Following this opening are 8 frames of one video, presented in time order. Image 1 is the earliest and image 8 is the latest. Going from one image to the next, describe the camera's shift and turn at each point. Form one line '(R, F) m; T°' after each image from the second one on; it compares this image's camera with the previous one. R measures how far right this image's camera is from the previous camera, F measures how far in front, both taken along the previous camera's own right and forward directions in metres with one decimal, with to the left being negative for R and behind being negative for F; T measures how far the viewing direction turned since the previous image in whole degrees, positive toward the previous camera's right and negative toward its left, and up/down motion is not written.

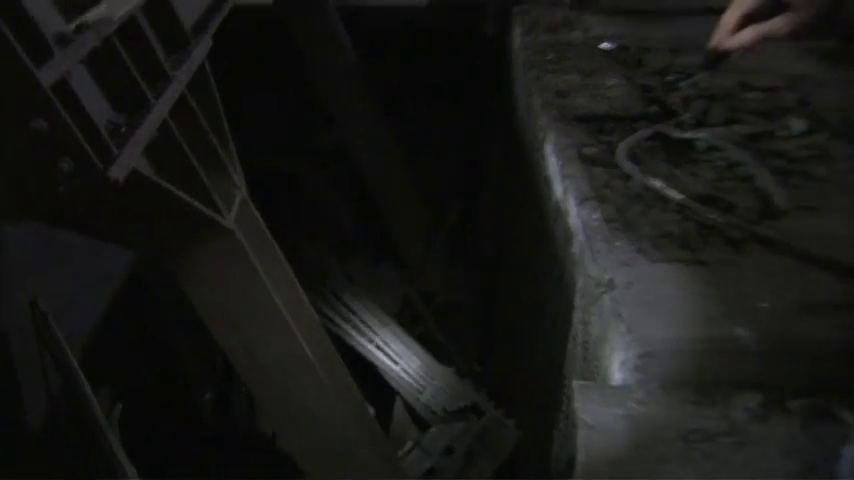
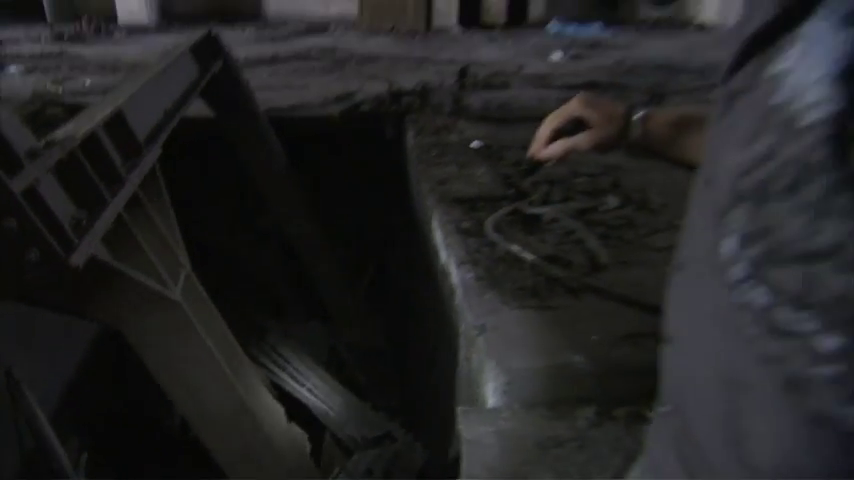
(+0.3, -0.6) m; +3°
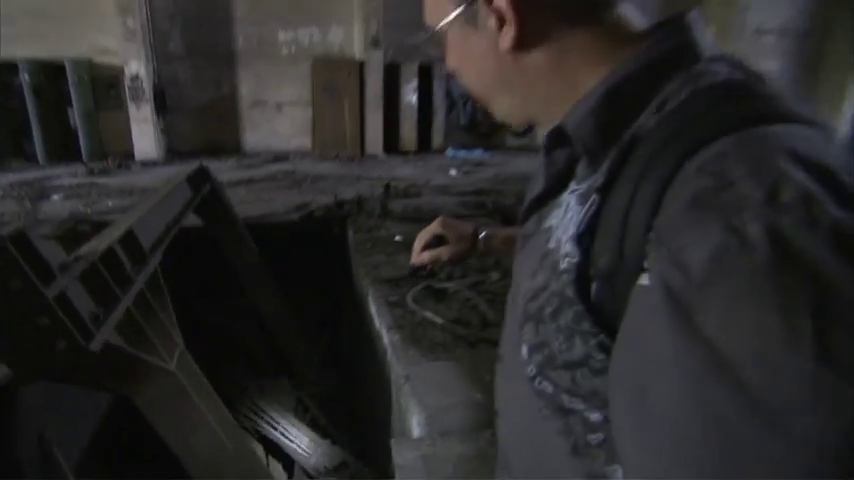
(+0.5, -1.0) m; 0°
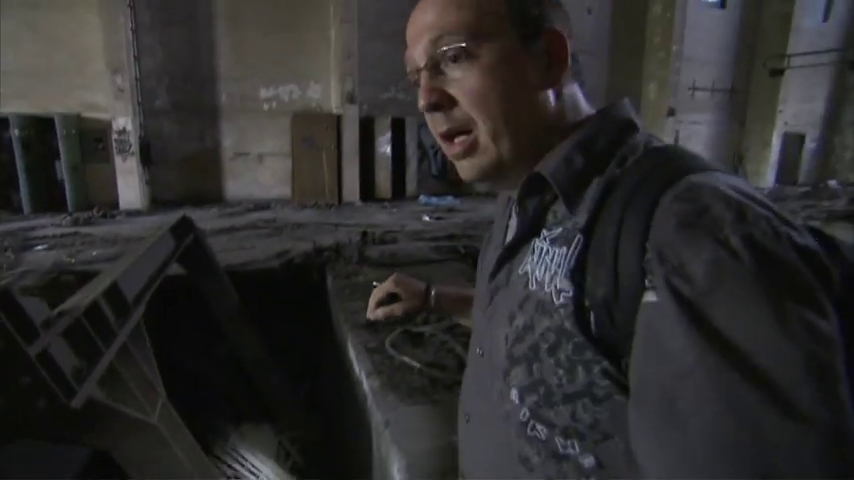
(0.0, -0.2) m; +2°
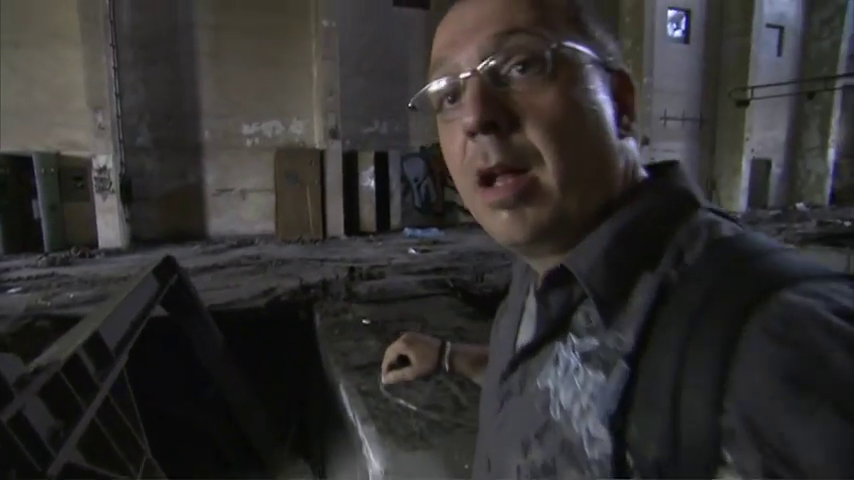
(-0.1, 0.0) m; +2°
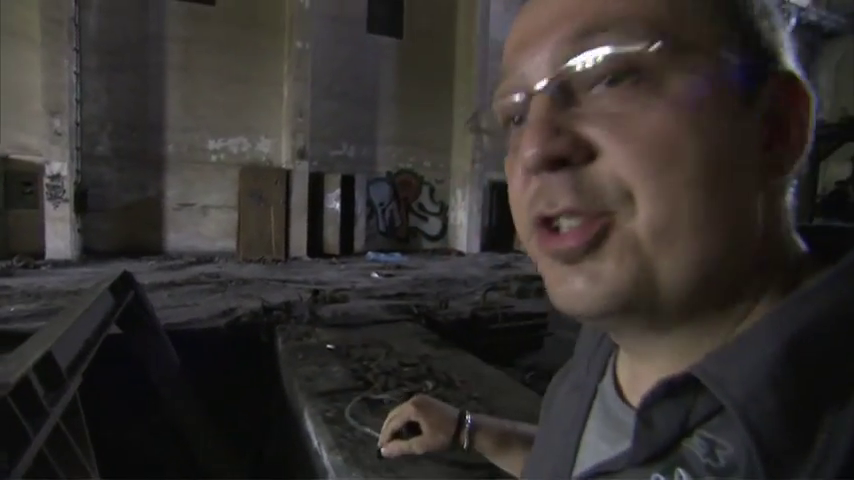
(-0.1, 0.0) m; +5°
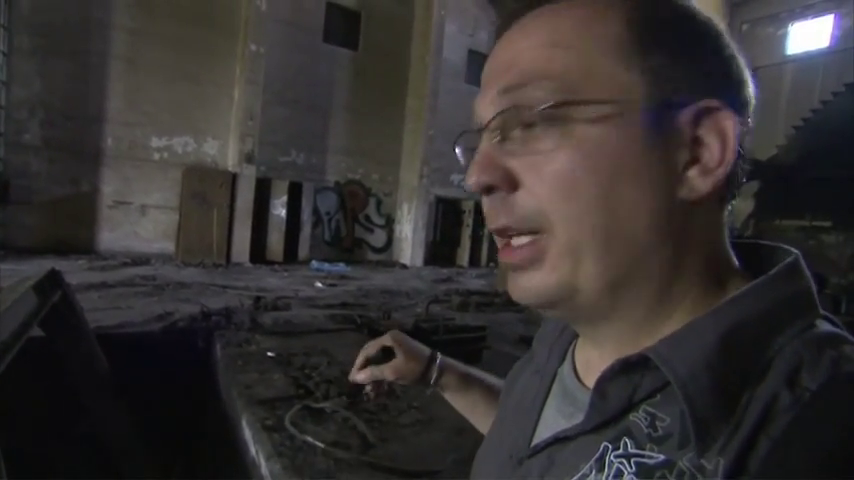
(0.0, 0.0) m; +6°
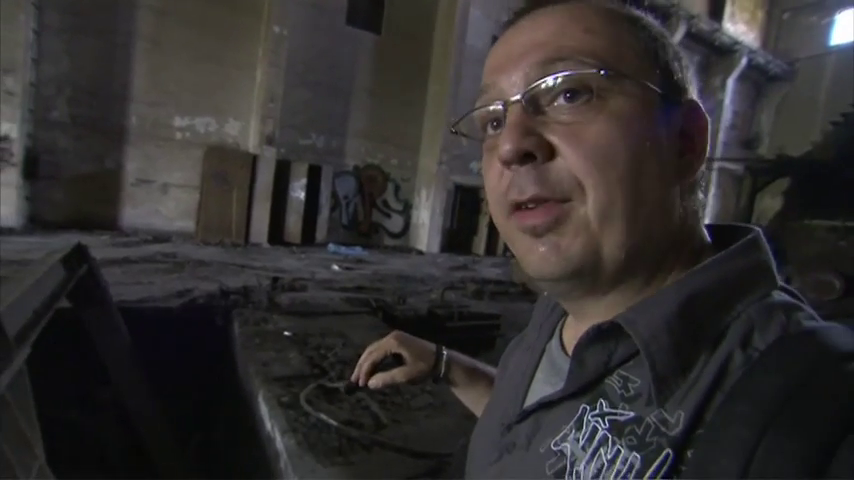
(0.0, 0.0) m; -2°
